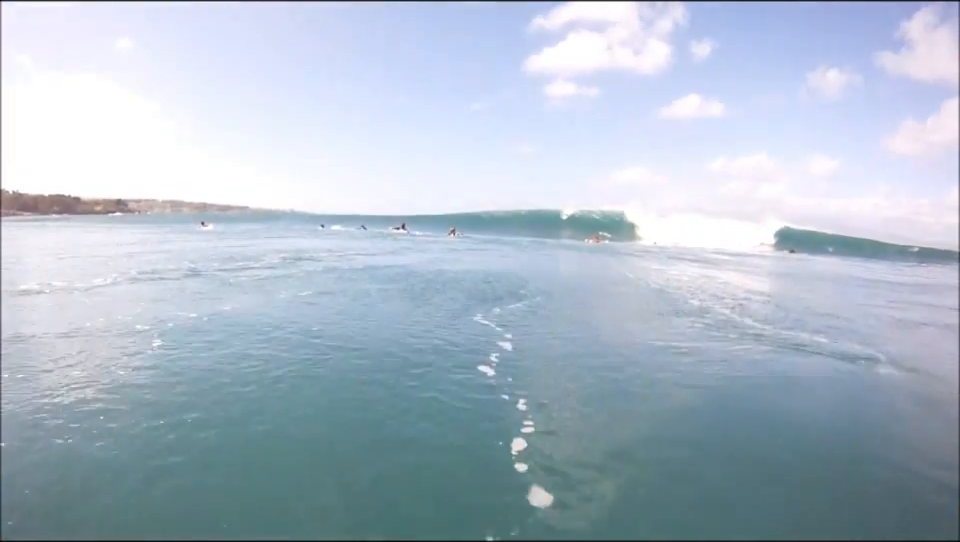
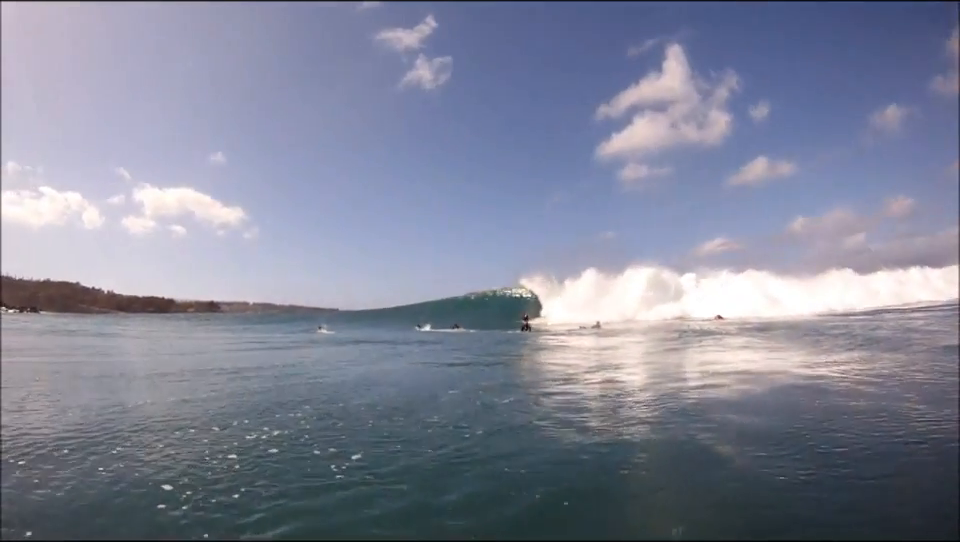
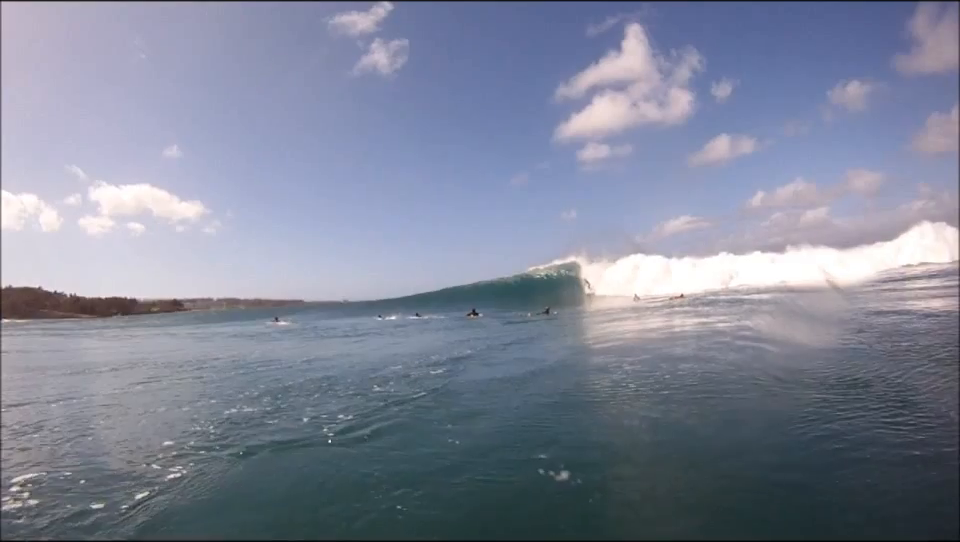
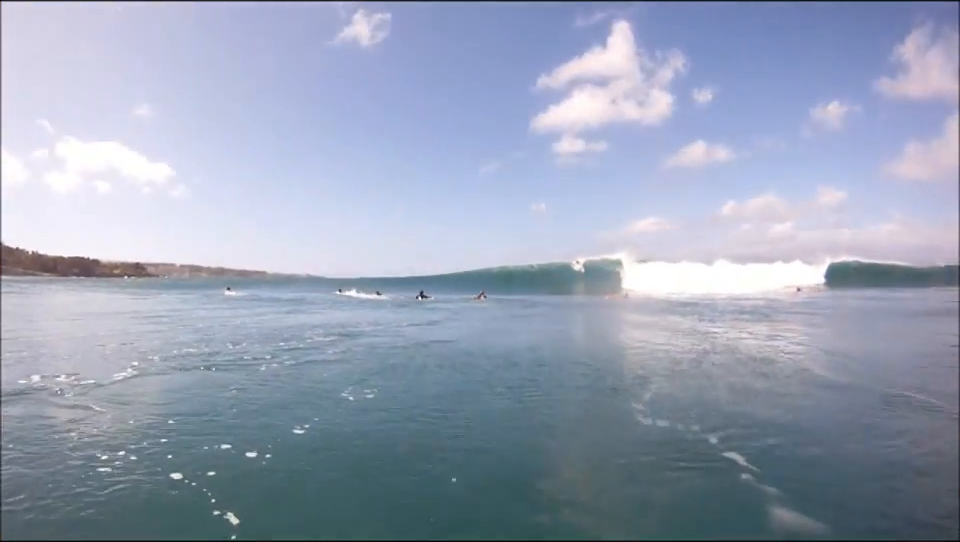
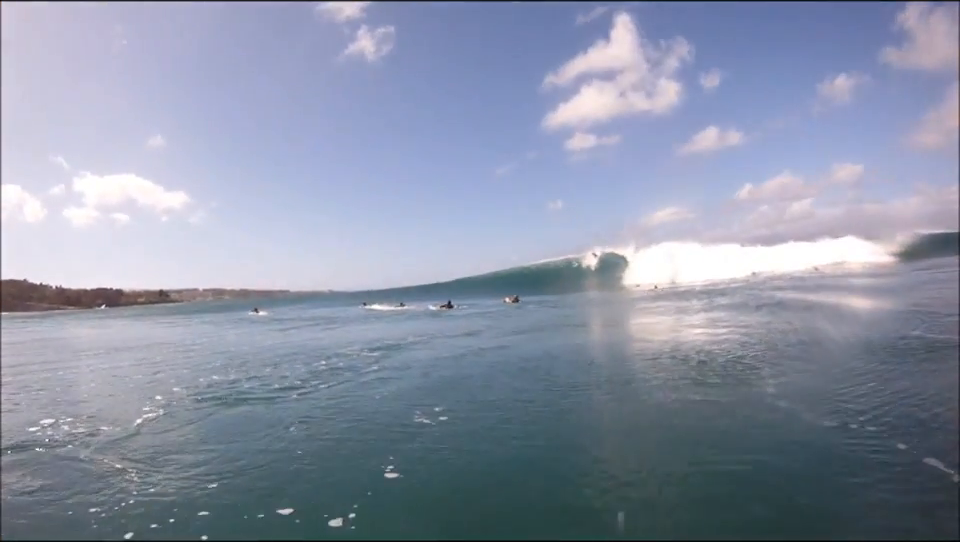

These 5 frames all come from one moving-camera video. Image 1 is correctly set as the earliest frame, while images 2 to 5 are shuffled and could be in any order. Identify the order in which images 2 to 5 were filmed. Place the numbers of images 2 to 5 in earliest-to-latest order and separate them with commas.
4, 5, 3, 2
